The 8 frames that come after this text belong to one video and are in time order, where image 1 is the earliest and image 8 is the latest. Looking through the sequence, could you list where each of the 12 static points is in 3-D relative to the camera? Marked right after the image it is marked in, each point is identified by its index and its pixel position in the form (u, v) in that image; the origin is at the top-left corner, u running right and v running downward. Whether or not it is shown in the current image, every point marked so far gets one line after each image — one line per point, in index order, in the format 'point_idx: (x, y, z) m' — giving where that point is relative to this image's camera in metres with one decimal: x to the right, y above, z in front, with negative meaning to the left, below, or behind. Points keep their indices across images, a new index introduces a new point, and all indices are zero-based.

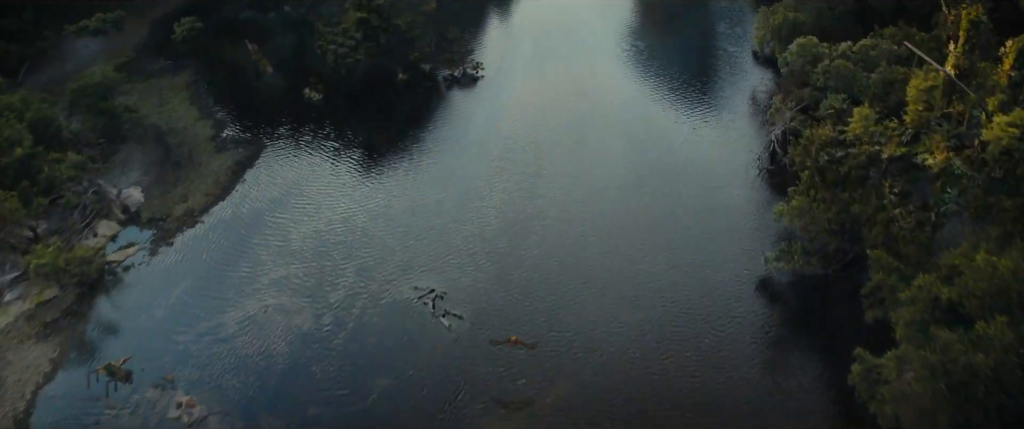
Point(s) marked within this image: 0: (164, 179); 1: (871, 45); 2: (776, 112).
0: (-6.3, +0.6, +17.9) m
1: (+6.8, +3.2, +18.6) m
2: (+5.1, +1.9, +18.9) m
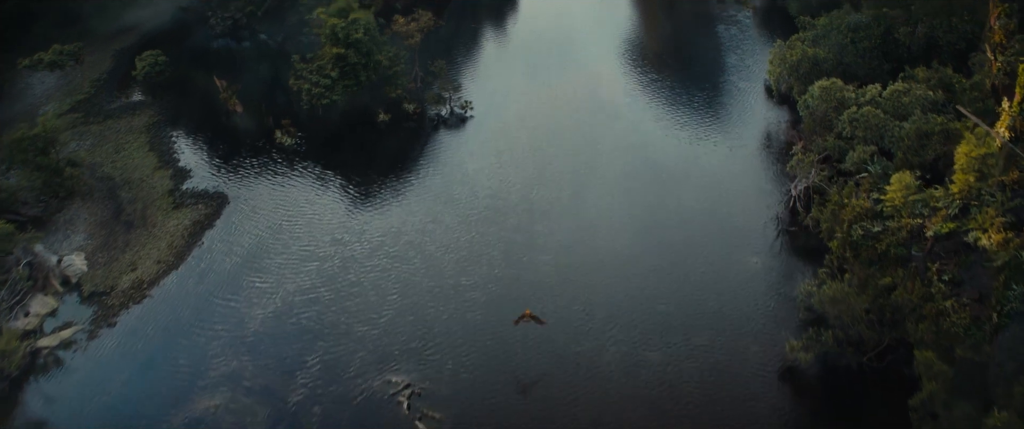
0: (-6.5, -0.5, +16.0) m
1: (+6.6, +2.1, +16.6) m
2: (+4.9, +0.8, +17.0) m
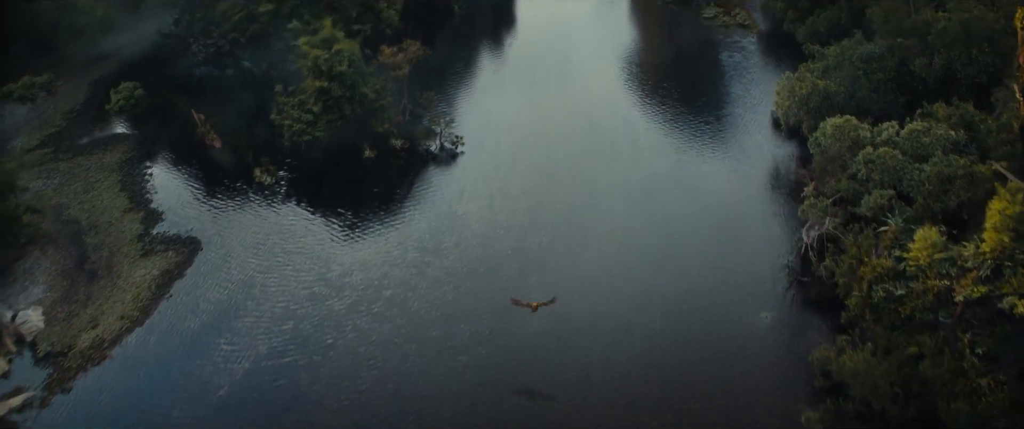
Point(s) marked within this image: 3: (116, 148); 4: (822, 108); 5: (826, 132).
0: (-6.6, -1.2, +14.8) m
1: (+6.5, +1.4, +15.5) m
2: (+4.8, +0.1, +15.9) m
3: (-8.0, +1.3, +20.0) m
4: (+5.7, +2.0, +18.4) m
5: (+5.3, +1.4, +16.6) m
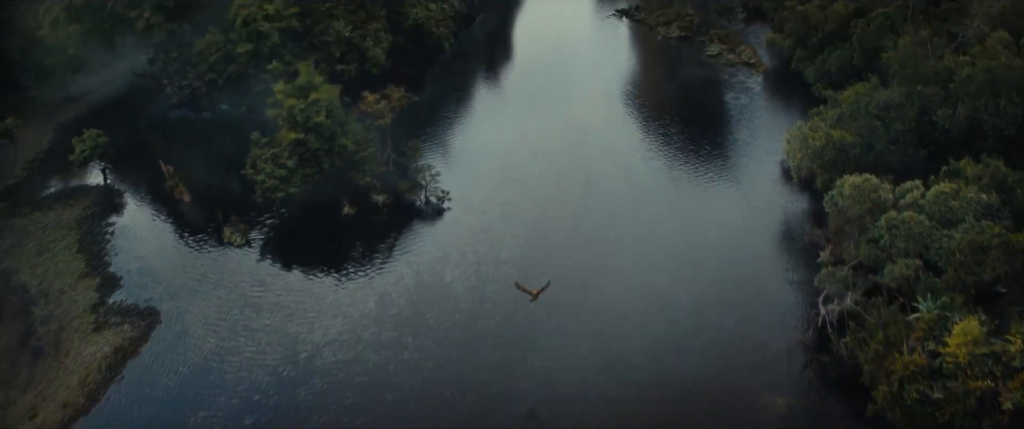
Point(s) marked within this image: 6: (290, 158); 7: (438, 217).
0: (-6.8, -2.2, +13.4) m
1: (+6.3, +0.3, +14.1) m
2: (+4.6, -0.9, +14.5) m
3: (-8.2, +0.2, +18.6) m
4: (+5.6, +0.9, +17.0) m
5: (+5.1, +0.3, +15.2) m
6: (-4.0, +1.0, +17.6) m
7: (-1.3, 0.0, +18.0) m
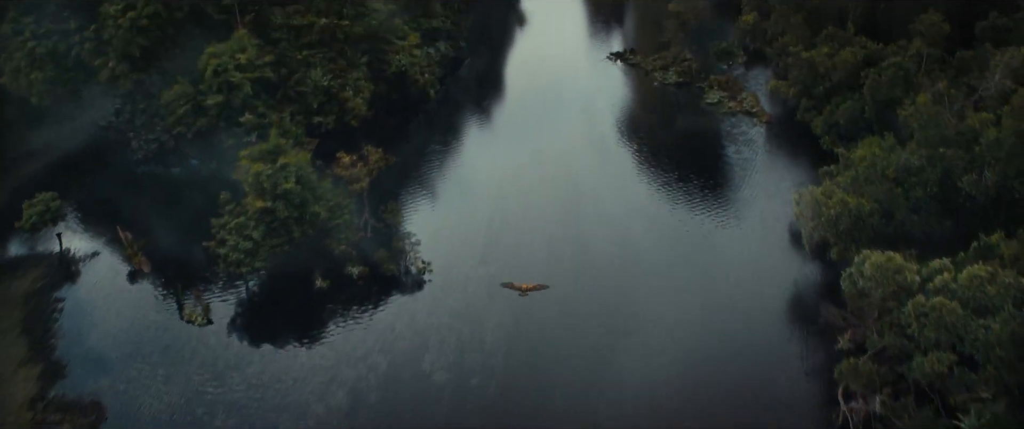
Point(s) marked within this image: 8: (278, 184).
0: (-7.0, -3.4, +11.8) m
1: (+6.1, -0.8, +12.7) m
2: (+4.4, -2.1, +13.0) m
3: (-8.4, -1.0, +17.1) m
4: (+5.4, -0.3, +15.6) m
5: (+4.9, -0.8, +13.7) m
6: (-4.2, -0.2, +16.2) m
7: (-1.6, -1.3, +16.6) m
8: (-3.8, +0.5, +15.9) m
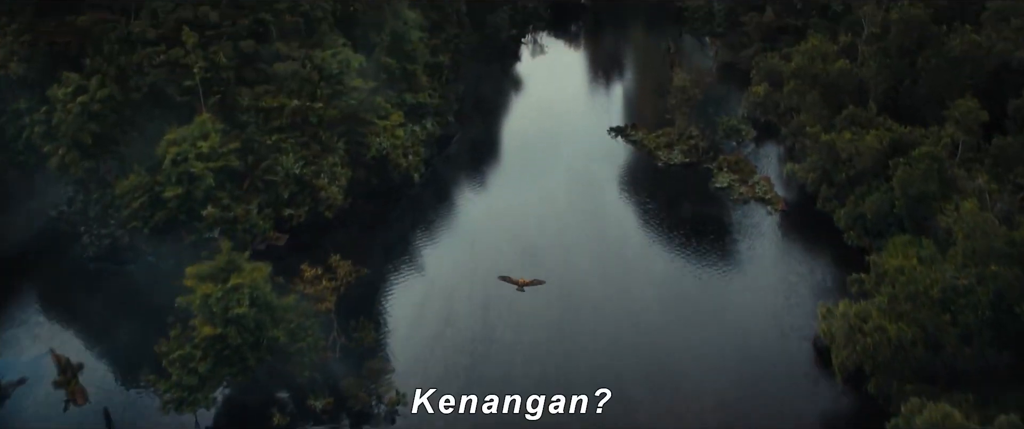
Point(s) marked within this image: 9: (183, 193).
0: (-7.1, -5.0, +9.6) m
1: (+5.9, -2.4, +10.6) m
2: (+4.2, -3.7, +10.8) m
3: (-8.6, -2.9, +14.9) m
4: (+5.2, -2.0, +13.4) m
5: (+4.7, -2.5, +11.6) m
6: (-4.4, -2.0, +14.0) m
7: (-1.7, -3.1, +14.4) m
8: (-4.0, -1.3, +13.8) m
9: (-6.3, +0.4, +19.0) m
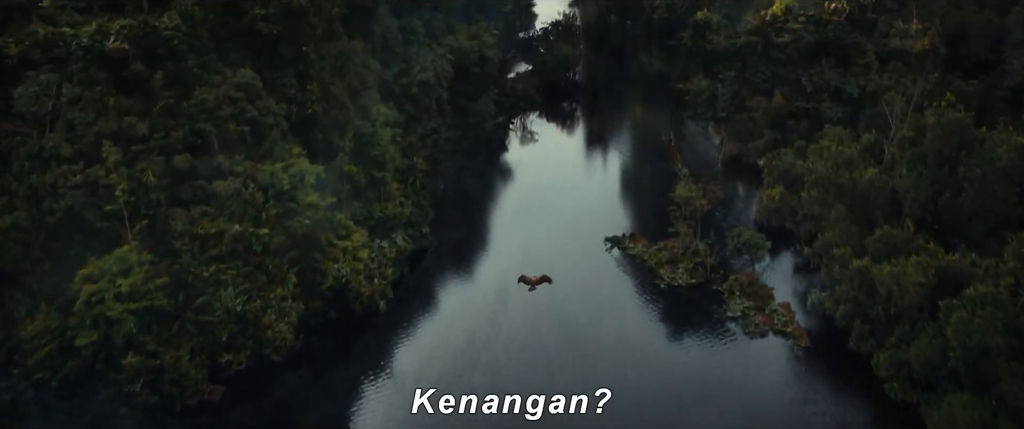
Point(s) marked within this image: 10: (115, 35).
0: (-7.4, -6.9, +6.2) m
1: (+5.6, -4.3, +7.4) m
2: (+3.9, -5.7, +7.5) m
3: (-8.9, -5.1, +11.6) m
4: (+4.8, -4.1, +10.3) m
5: (+4.4, -4.5, +8.4) m
6: (-4.7, -4.1, +10.8) m
7: (-2.1, -5.2, +11.1) m
8: (-4.3, -3.4, +10.6) m
9: (-6.7, -2.0, +15.9) m
10: (-6.7, +3.0, +16.7) m
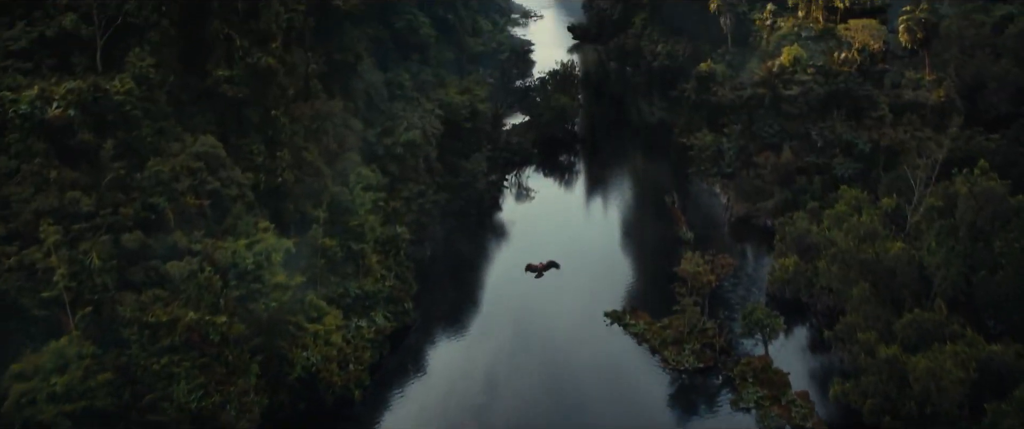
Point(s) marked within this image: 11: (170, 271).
0: (-7.6, -7.8, +4.2) m
1: (+5.4, -5.2, +5.4) m
2: (+3.7, -6.6, +5.5) m
3: (-9.1, -6.2, +9.6) m
4: (+4.7, -5.1, +8.3) m
5: (+4.2, -5.4, +6.4) m
6: (-4.9, -5.2, +8.9) m
7: (-2.2, -6.3, +9.1) m
8: (-4.5, -4.5, +8.7) m
9: (-6.9, -3.3, +14.0) m
10: (-6.9, +1.7, +15.0) m
11: (-5.4, -0.9, +15.7) m
